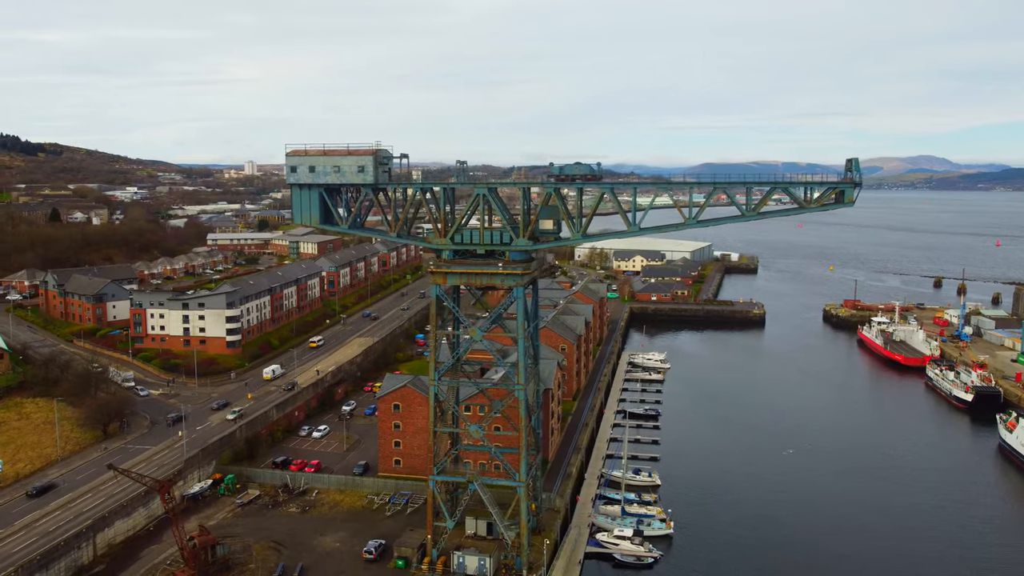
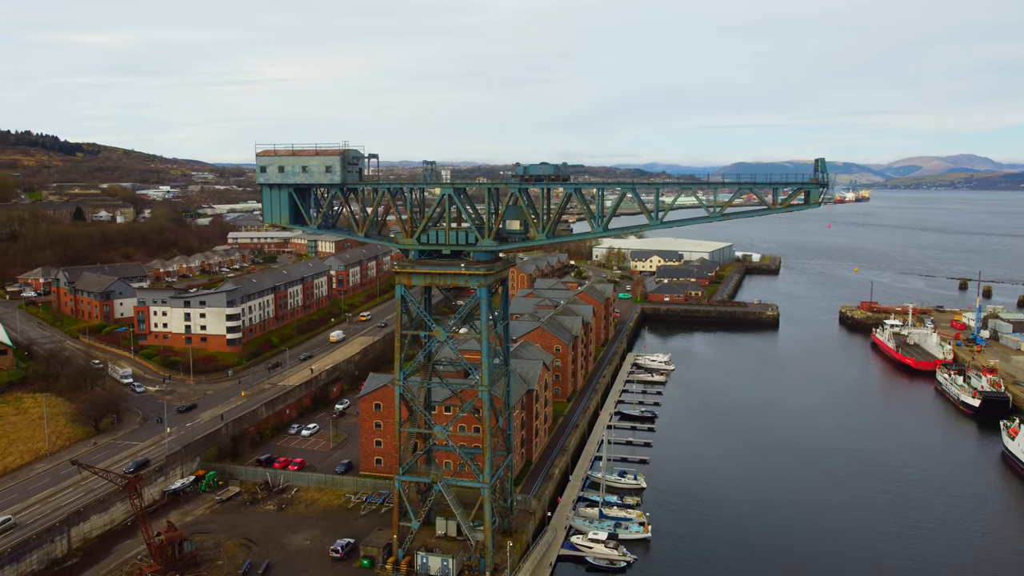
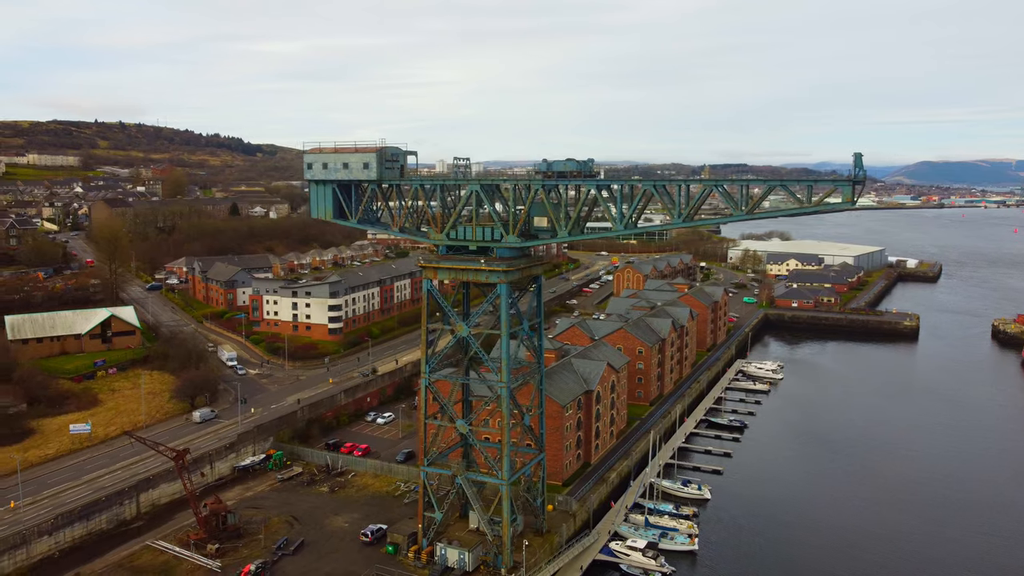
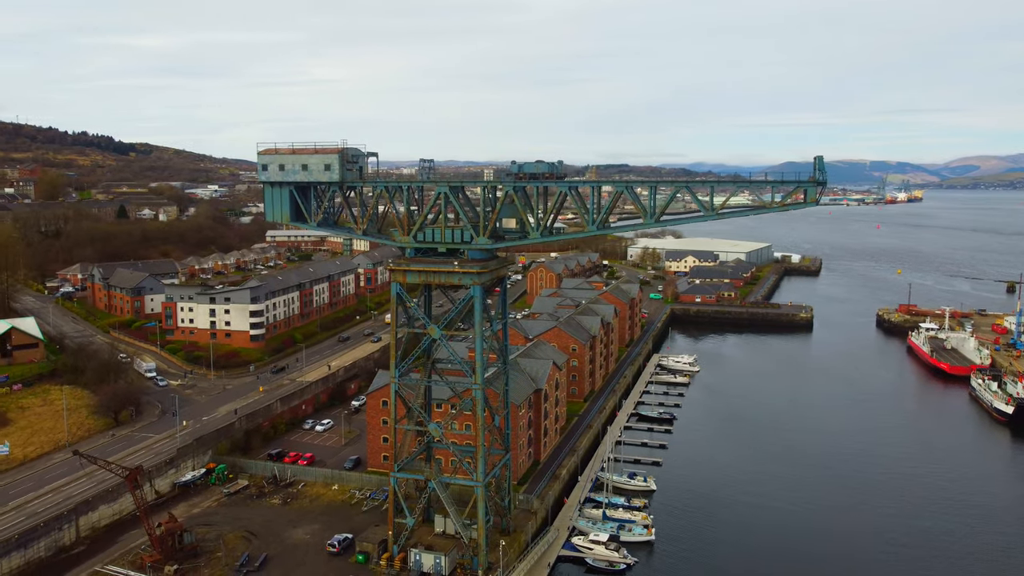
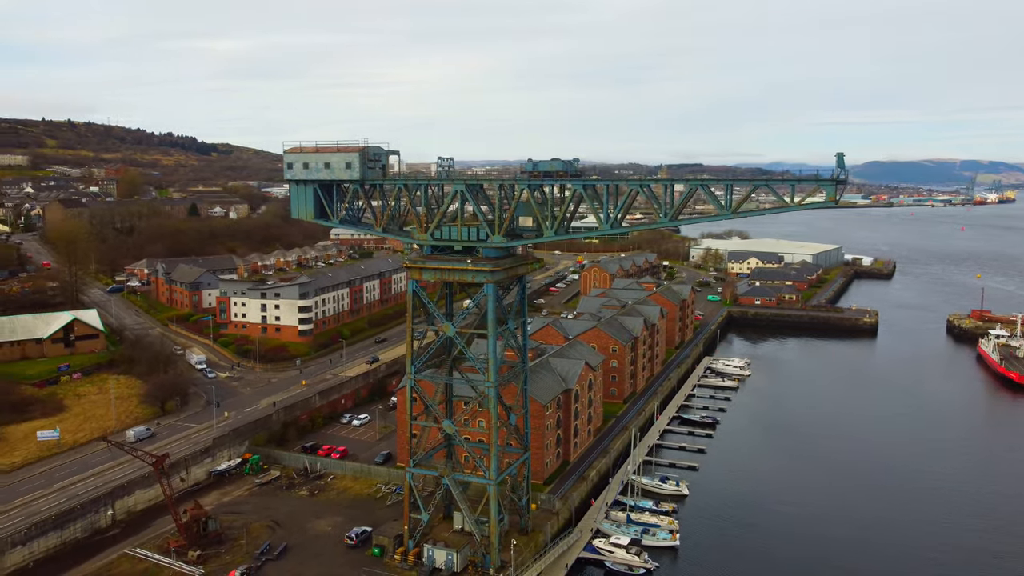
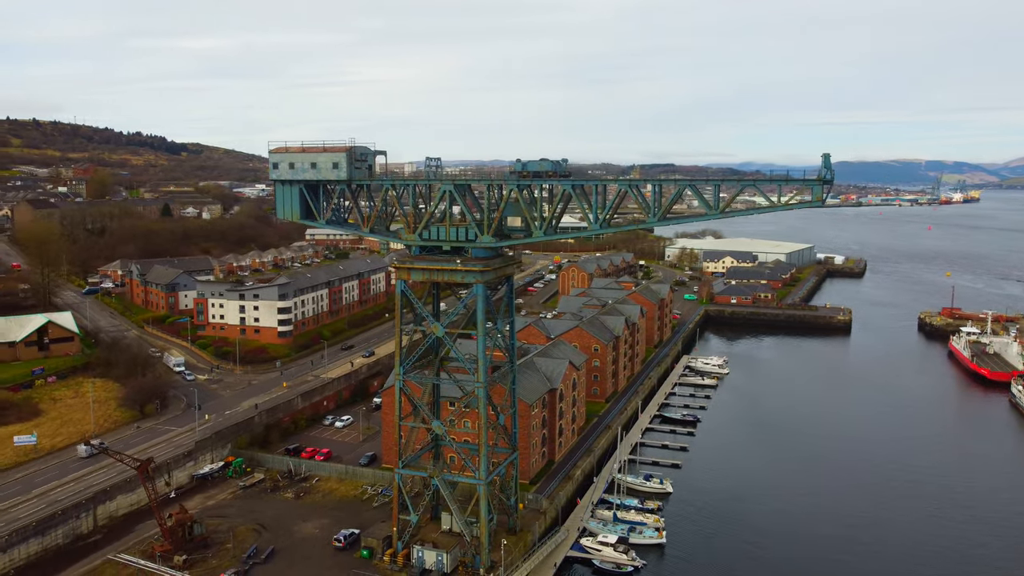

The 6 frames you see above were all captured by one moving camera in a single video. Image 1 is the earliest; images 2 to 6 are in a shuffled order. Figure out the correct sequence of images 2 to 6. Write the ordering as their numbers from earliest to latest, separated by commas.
2, 4, 6, 5, 3
